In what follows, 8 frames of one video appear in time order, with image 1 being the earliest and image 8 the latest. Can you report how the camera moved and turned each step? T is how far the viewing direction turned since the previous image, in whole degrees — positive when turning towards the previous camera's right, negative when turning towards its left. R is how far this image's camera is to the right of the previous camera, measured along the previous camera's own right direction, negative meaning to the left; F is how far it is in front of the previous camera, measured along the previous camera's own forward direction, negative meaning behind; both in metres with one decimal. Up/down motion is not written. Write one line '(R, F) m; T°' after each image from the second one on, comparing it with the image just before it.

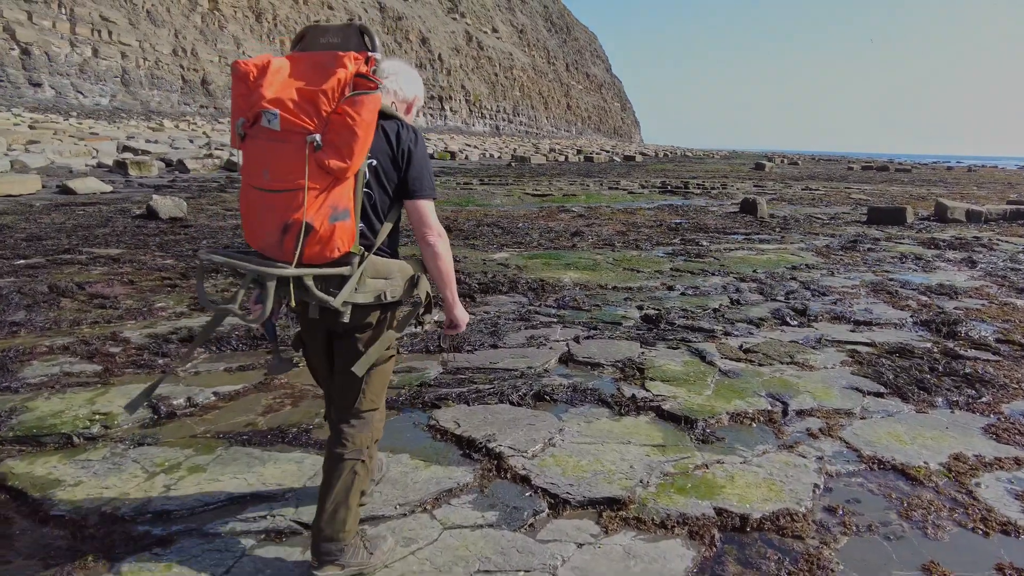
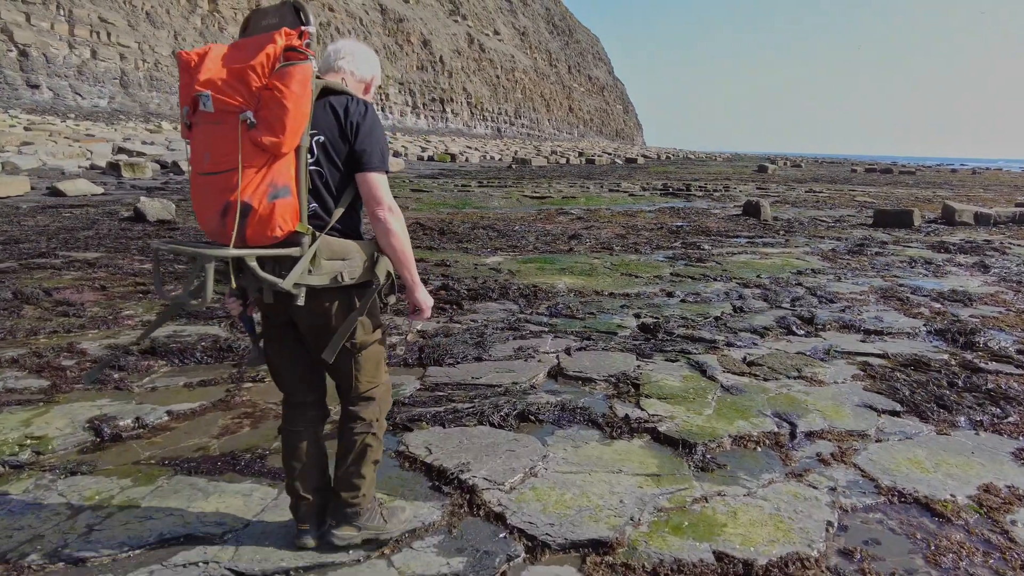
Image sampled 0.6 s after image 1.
(+0.1, +0.3) m; 0°
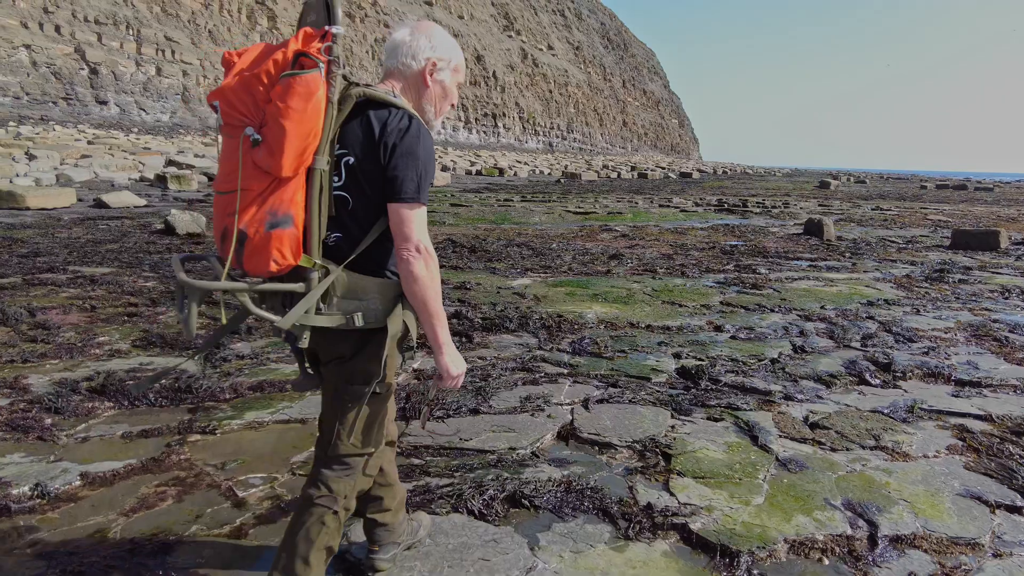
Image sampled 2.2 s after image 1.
(+0.3, +0.8) m; -5°
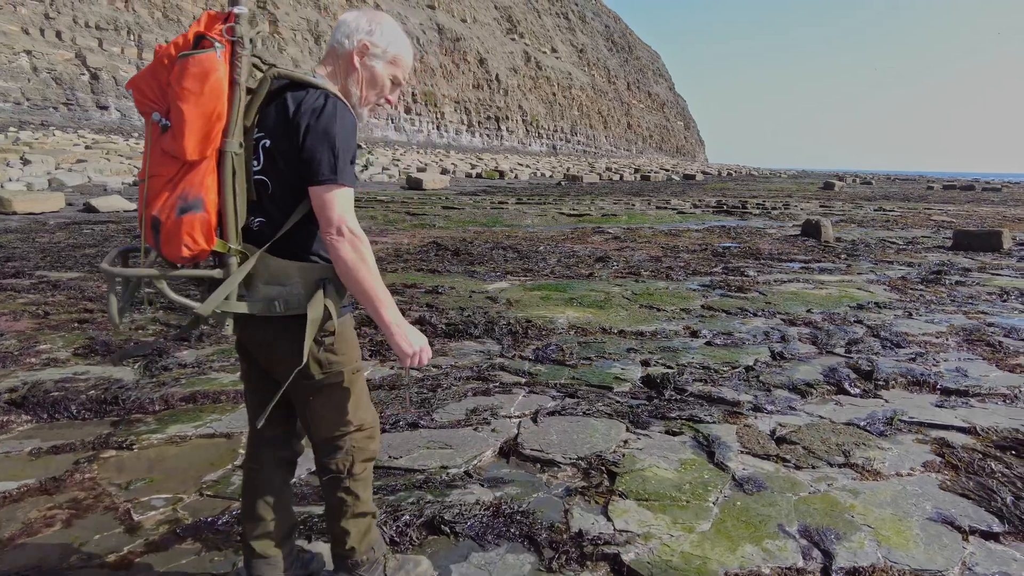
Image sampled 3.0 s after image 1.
(+0.4, +0.3) m; -1°
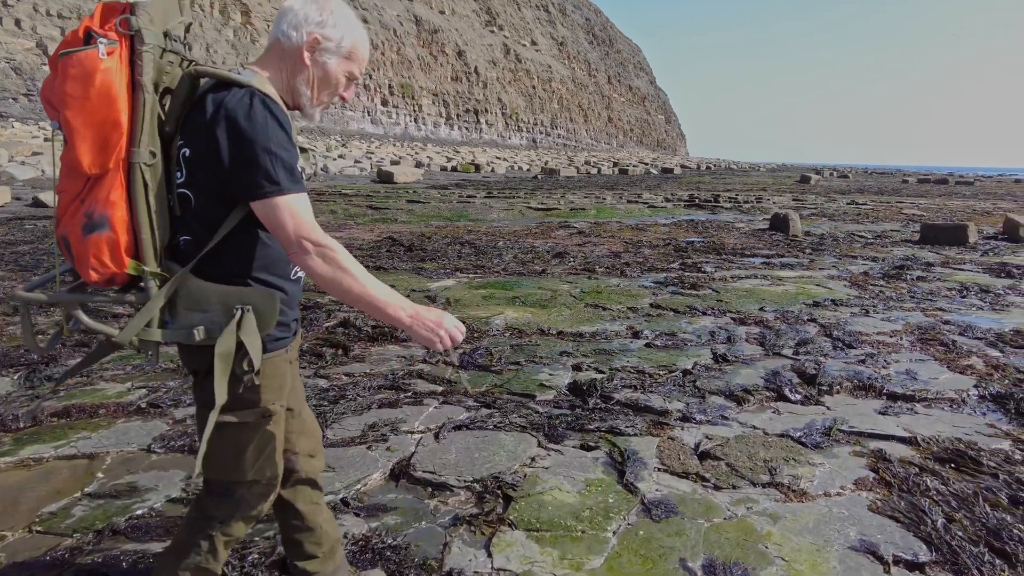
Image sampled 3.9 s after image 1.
(+0.4, +0.3) m; +1°
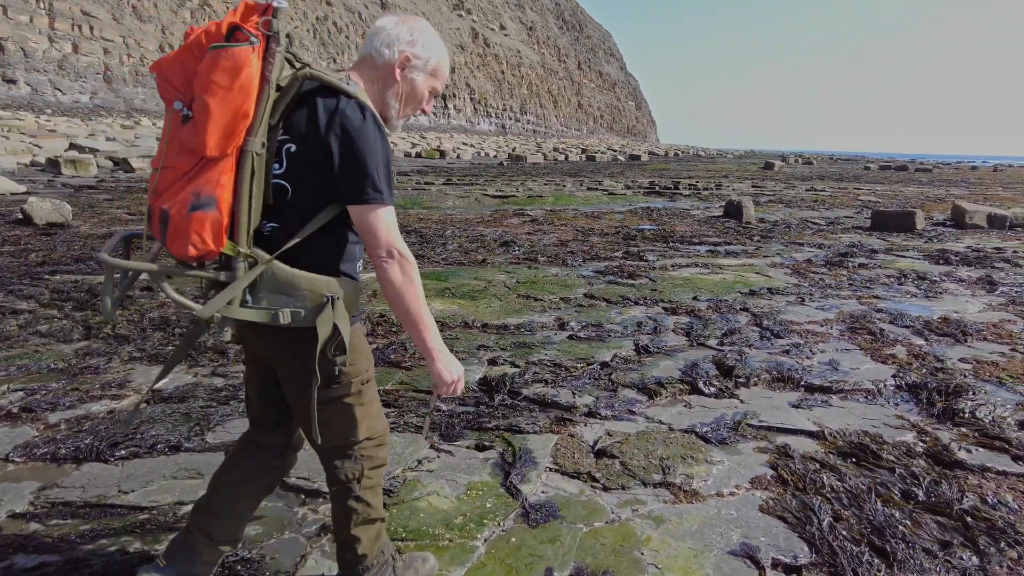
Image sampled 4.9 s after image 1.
(+0.4, +0.1) m; +2°
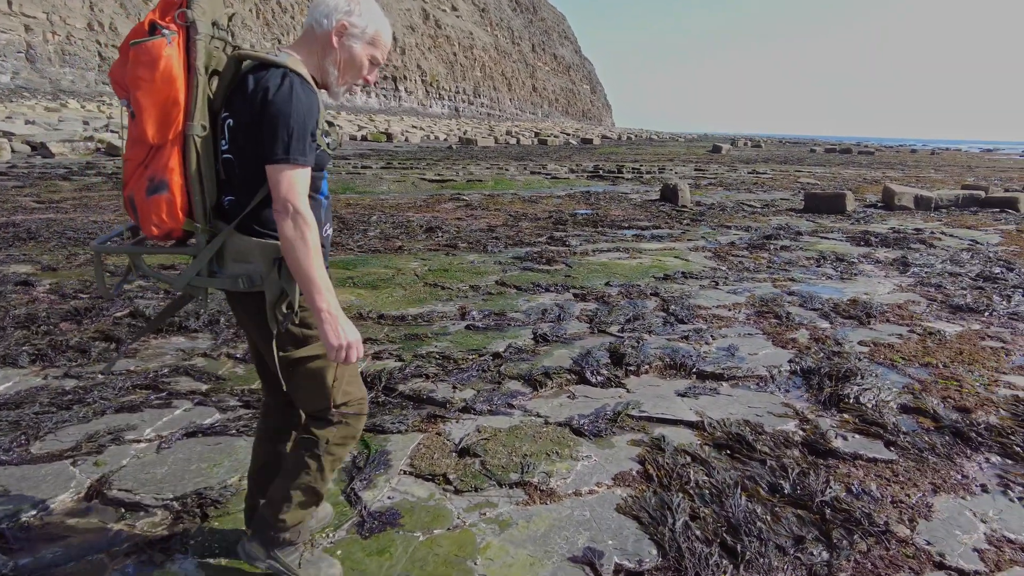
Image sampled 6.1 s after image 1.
(+0.5, +0.2) m; +3°
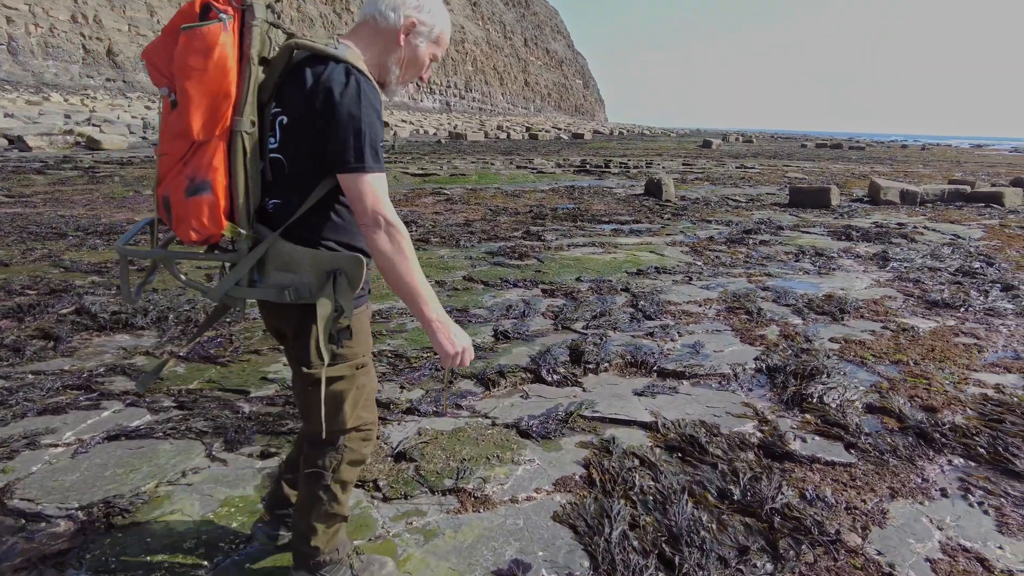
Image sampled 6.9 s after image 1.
(+0.2, +0.2) m; +1°
